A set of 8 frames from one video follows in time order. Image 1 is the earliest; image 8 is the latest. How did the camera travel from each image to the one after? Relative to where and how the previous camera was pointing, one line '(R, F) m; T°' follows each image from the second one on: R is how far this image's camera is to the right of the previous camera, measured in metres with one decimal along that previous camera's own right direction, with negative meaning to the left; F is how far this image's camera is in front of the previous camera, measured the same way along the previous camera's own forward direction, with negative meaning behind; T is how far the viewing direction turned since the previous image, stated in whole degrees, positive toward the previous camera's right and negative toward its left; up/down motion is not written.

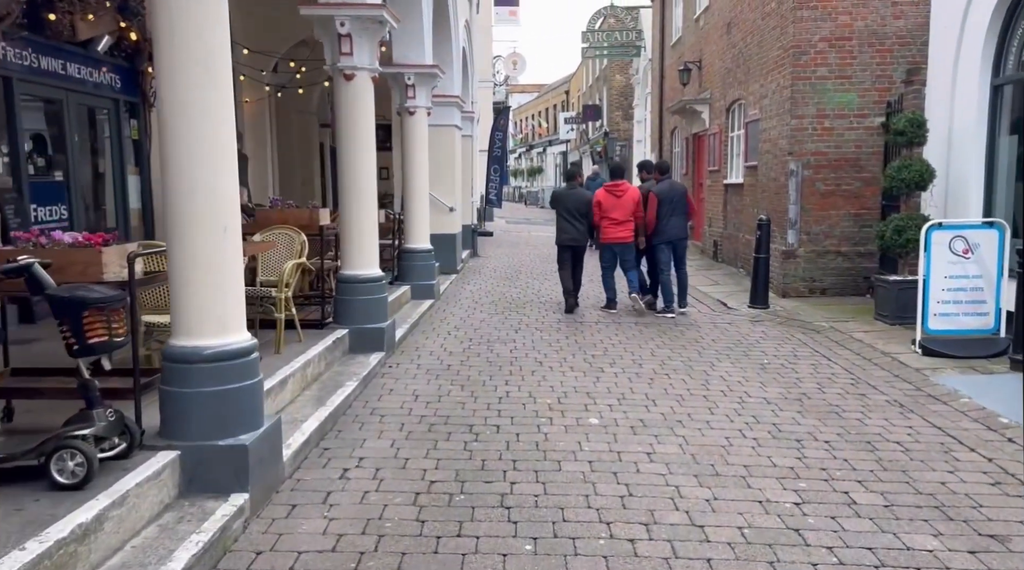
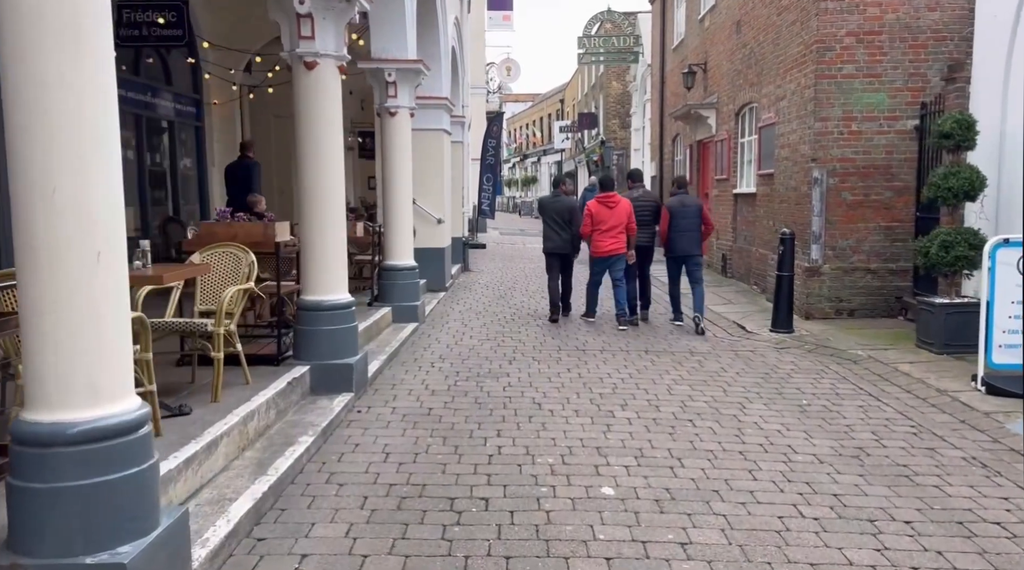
(0.0, +1.1) m; 0°
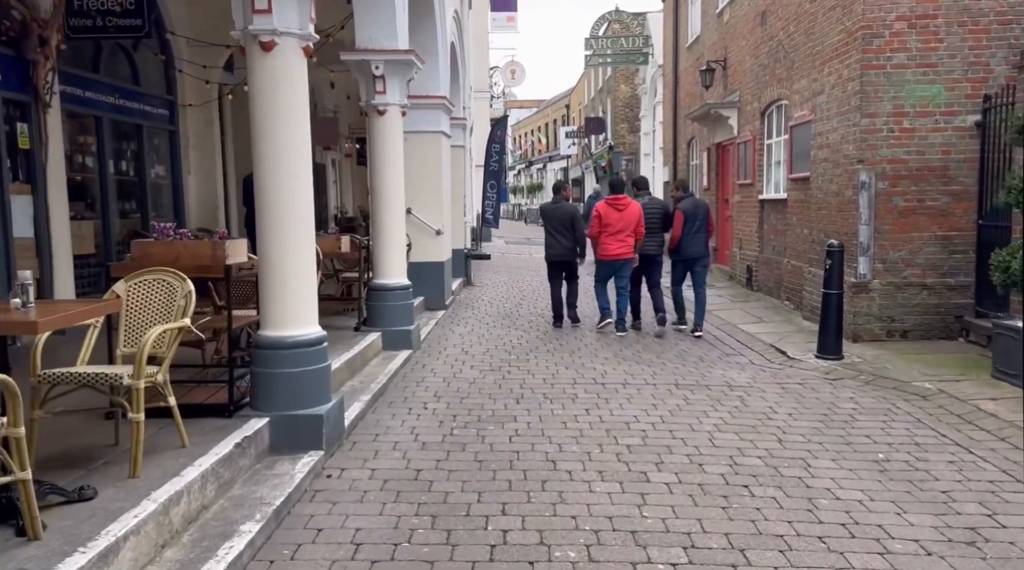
(0.0, +1.2) m; 0°
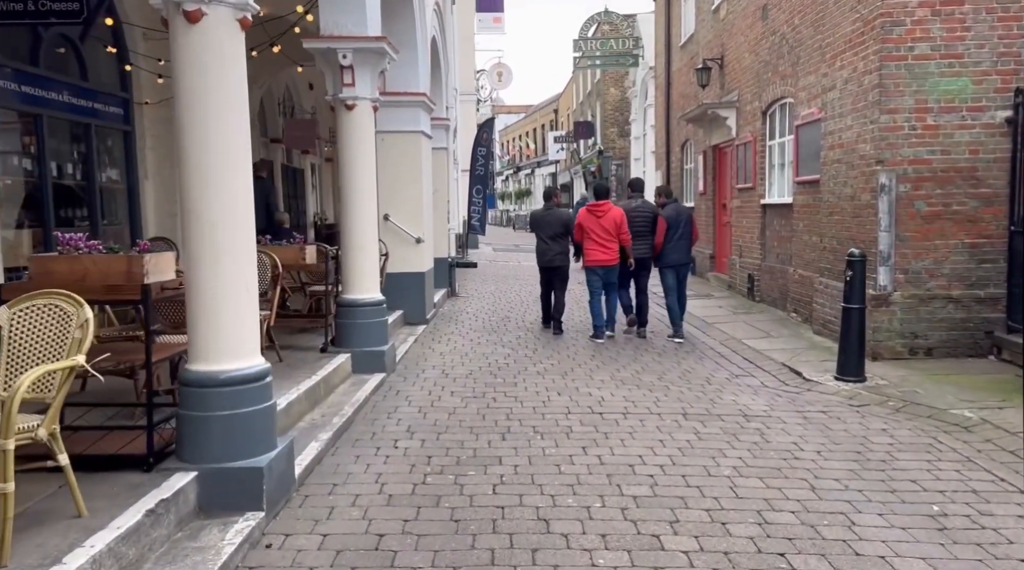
(0.0, +0.8) m; +1°
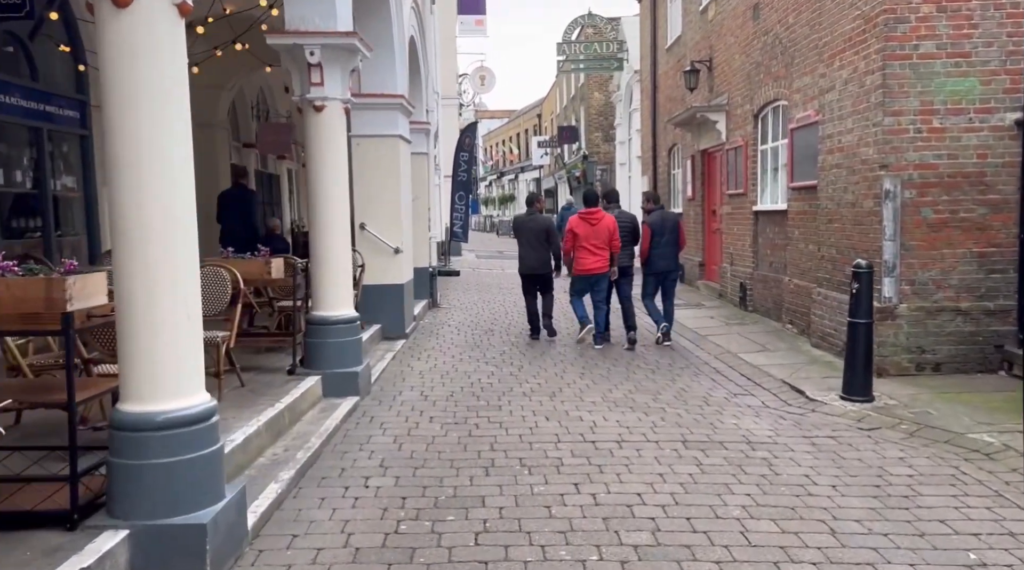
(0.0, +0.5) m; +1°
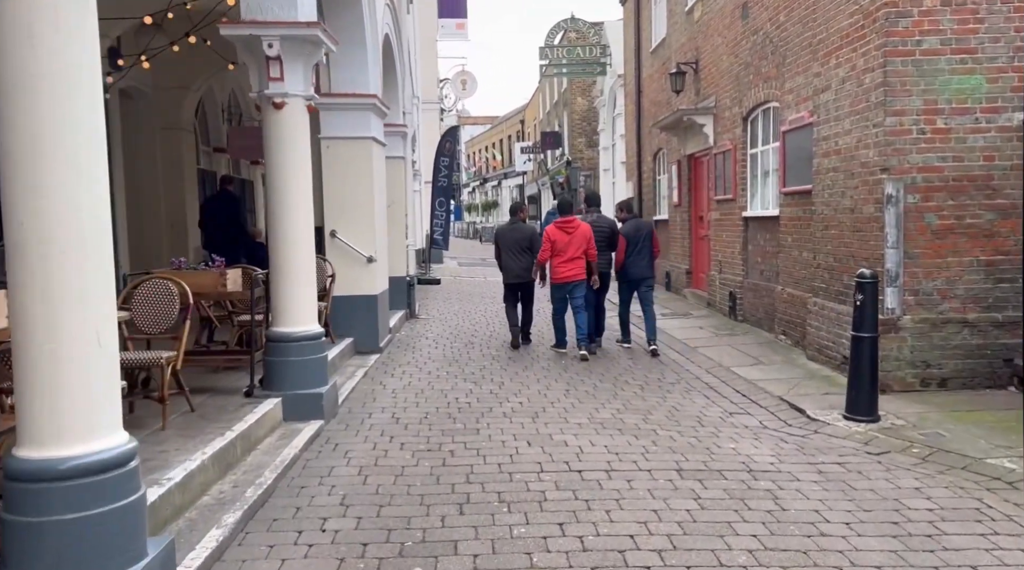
(0.0, +0.5) m; +1°
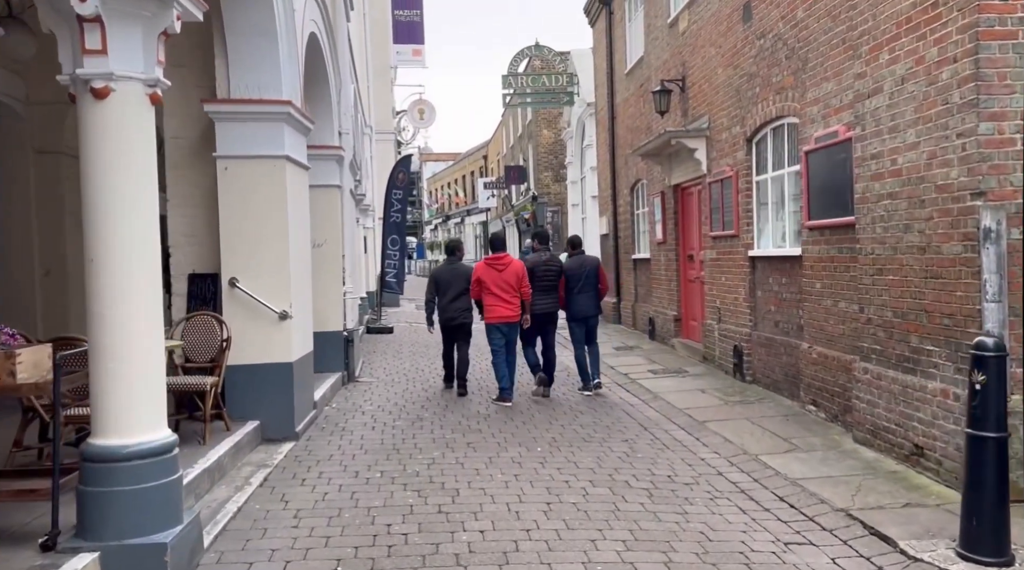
(0.0, +2.1) m; +2°
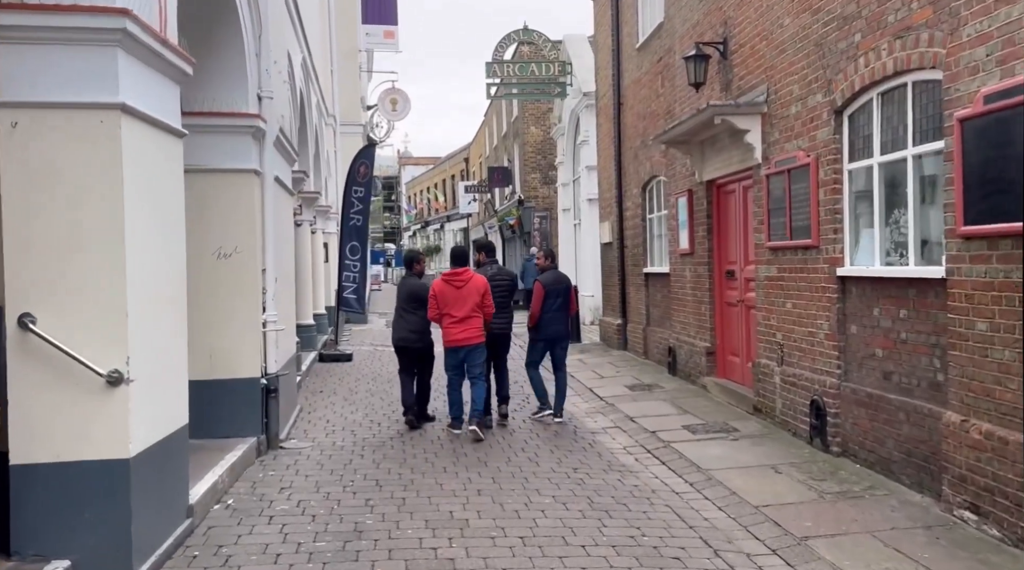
(-0.1, +2.9) m; +1°
